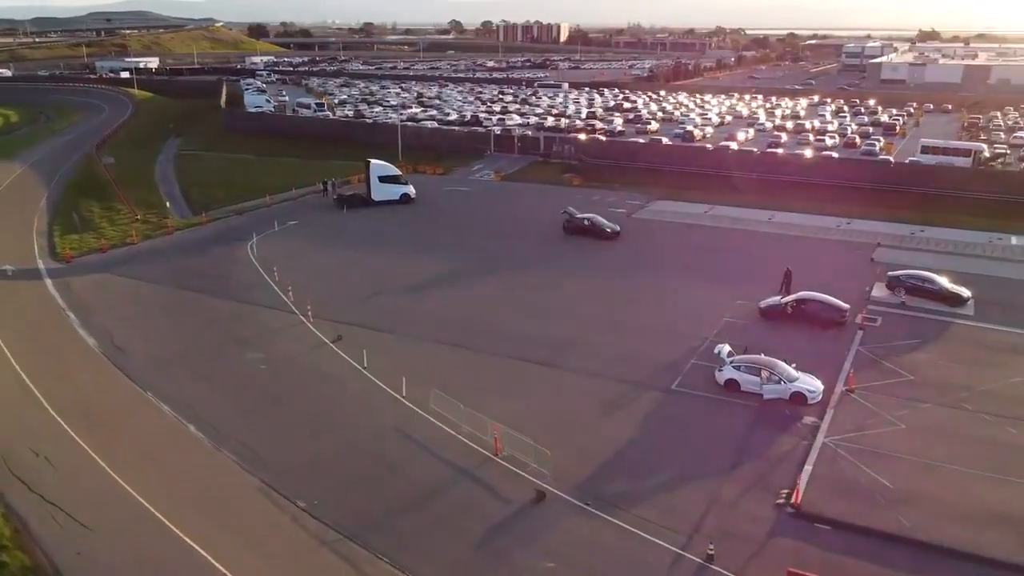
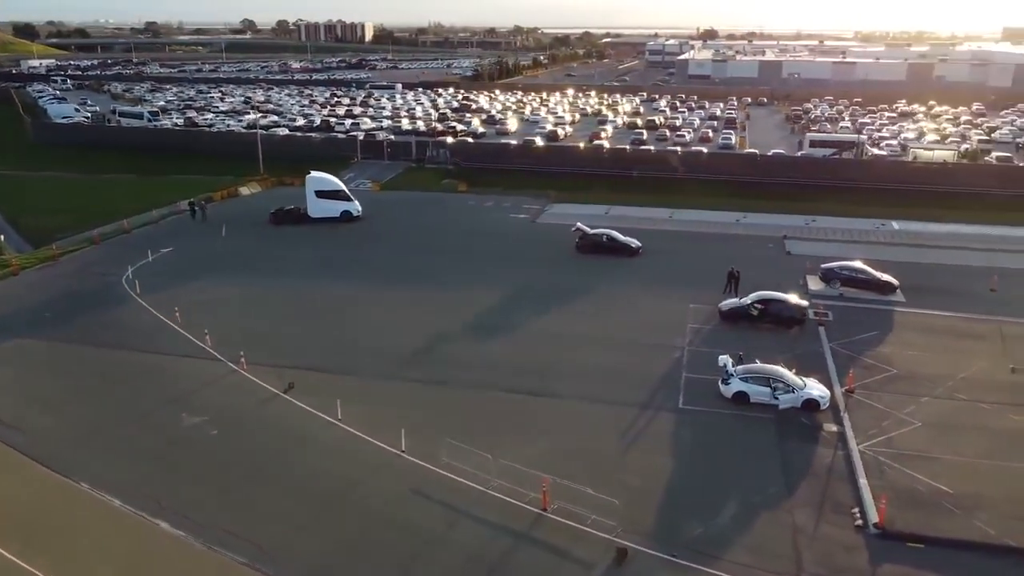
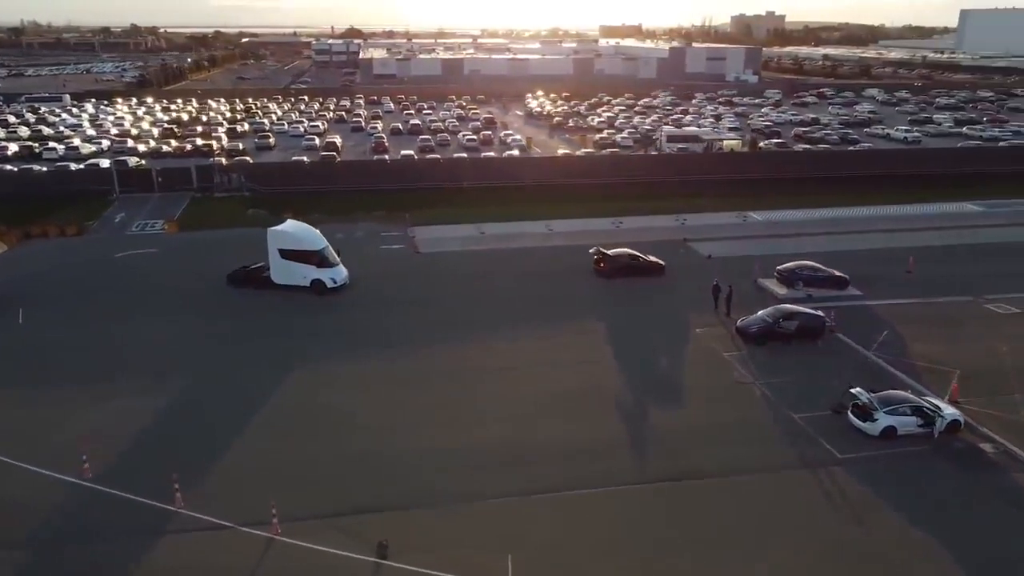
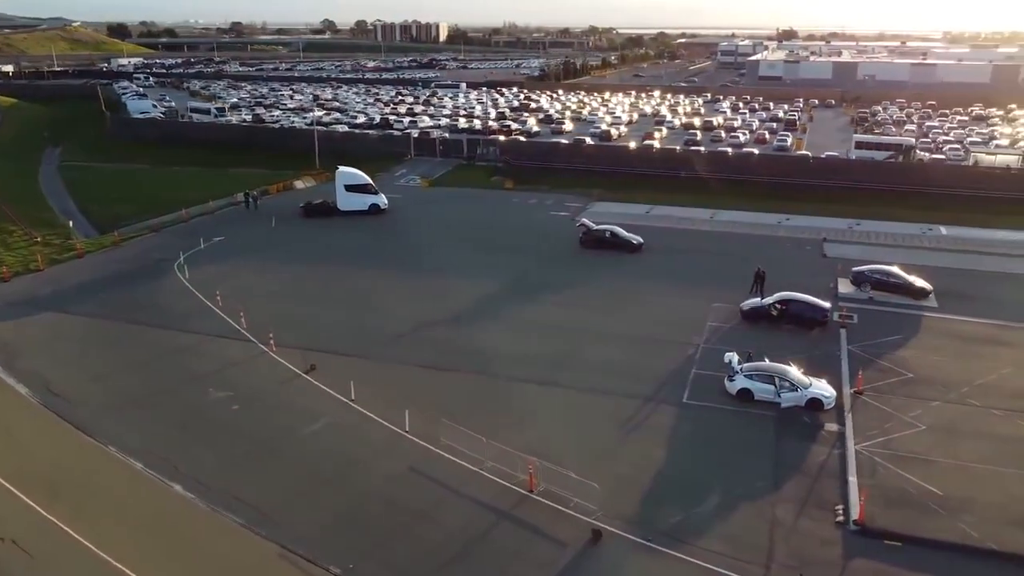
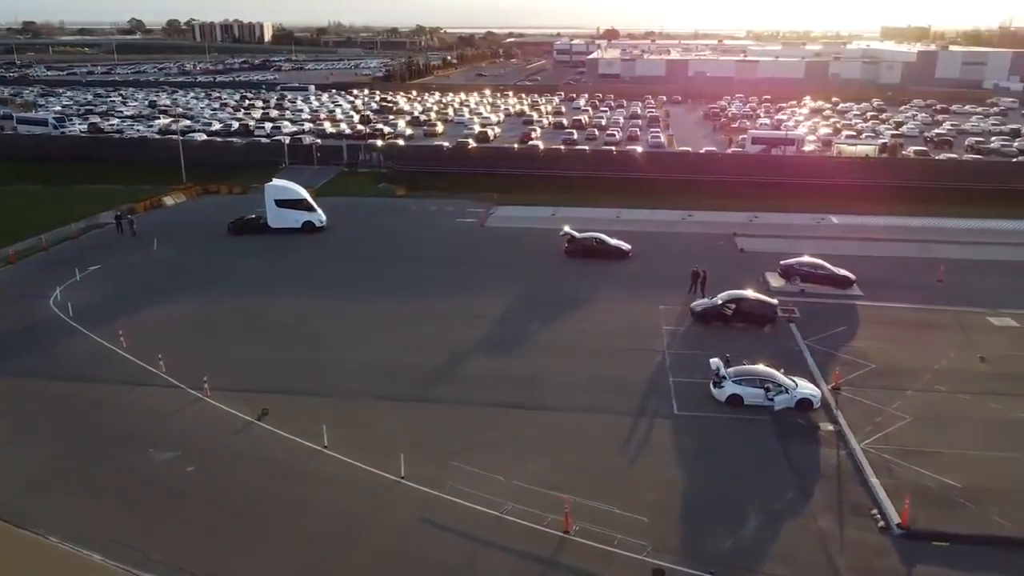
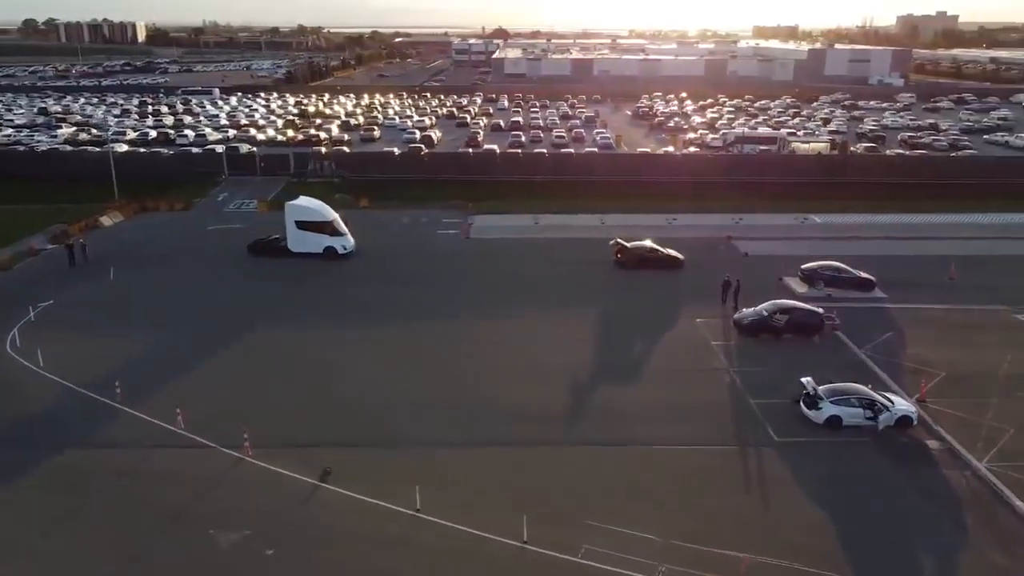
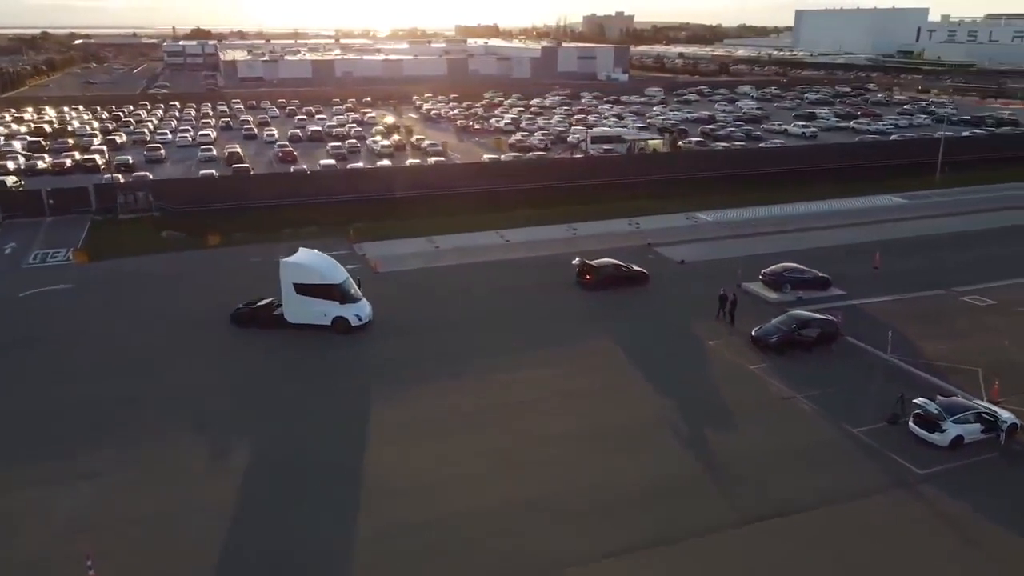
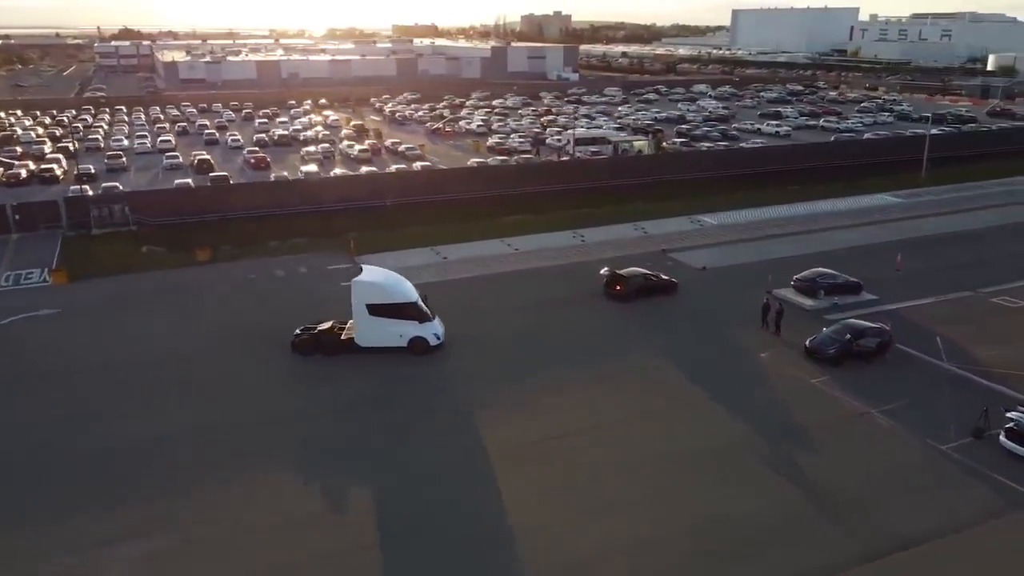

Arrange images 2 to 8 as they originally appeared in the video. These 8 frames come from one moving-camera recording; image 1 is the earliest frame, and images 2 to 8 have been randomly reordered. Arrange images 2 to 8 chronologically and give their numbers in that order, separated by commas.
4, 2, 5, 6, 3, 7, 8
